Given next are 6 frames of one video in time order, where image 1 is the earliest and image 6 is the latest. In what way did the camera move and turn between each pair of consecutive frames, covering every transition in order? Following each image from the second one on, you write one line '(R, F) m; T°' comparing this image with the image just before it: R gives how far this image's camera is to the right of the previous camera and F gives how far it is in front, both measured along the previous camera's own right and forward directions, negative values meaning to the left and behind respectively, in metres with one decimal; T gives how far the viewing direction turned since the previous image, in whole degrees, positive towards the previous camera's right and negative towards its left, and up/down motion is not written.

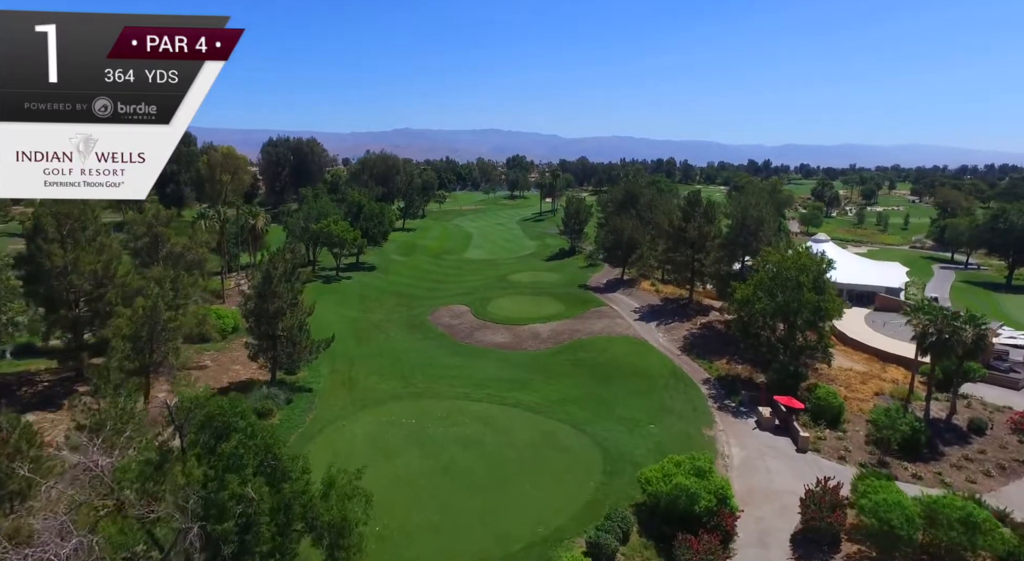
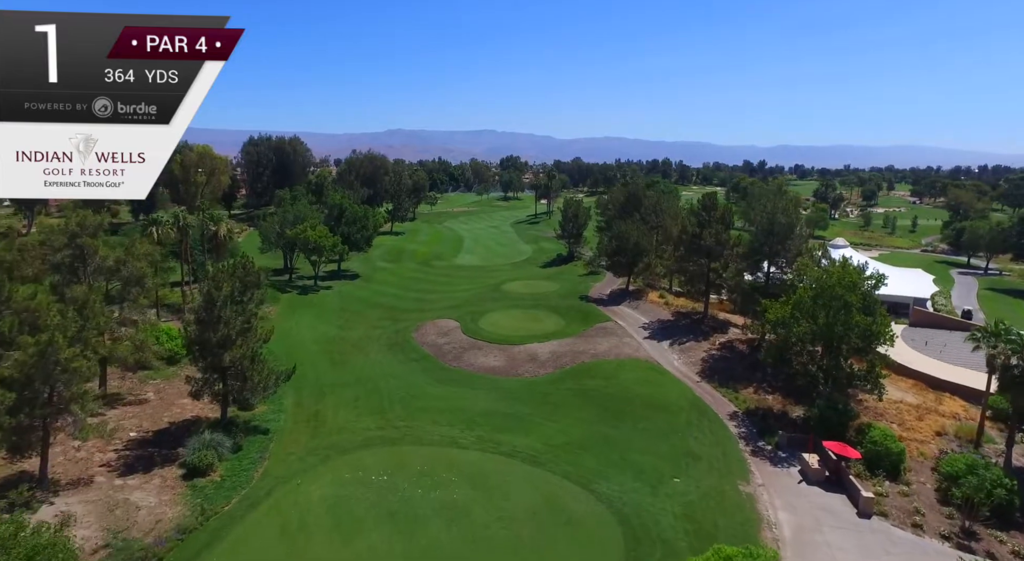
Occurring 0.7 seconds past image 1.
(0.0, +6.5) m; +1°
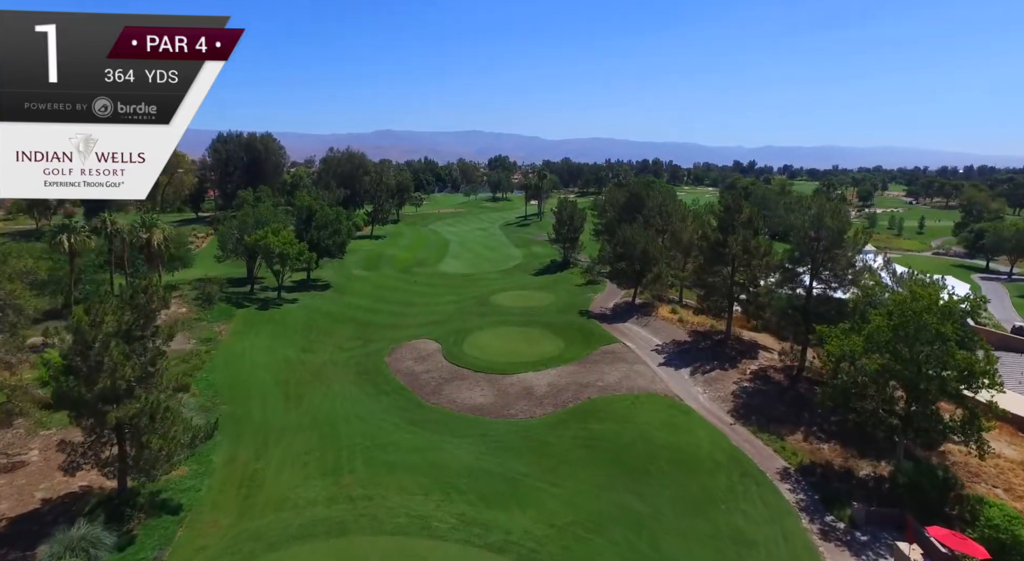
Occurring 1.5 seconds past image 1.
(-0.1, +8.4) m; +1°
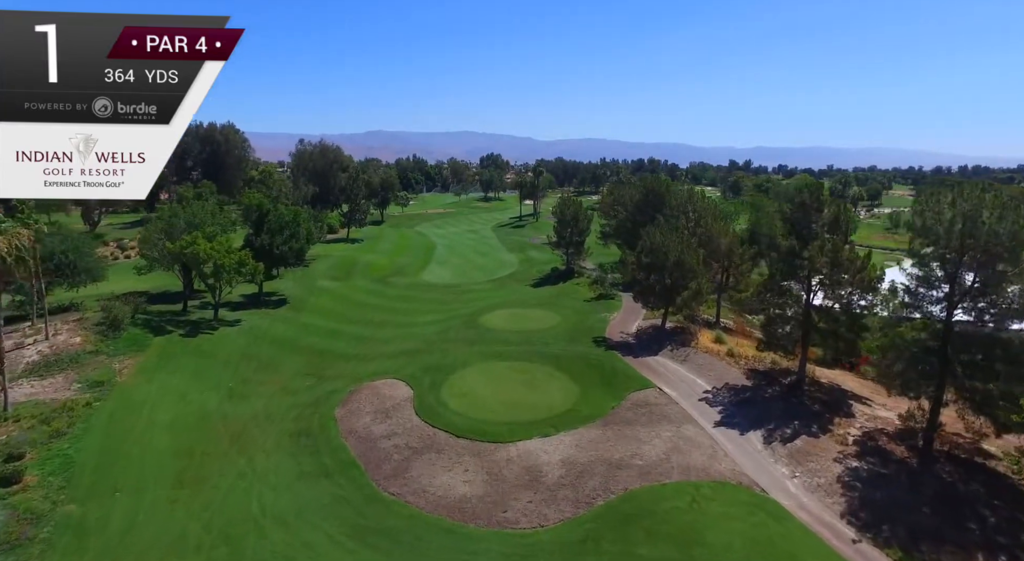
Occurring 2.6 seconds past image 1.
(-0.2, +12.9) m; +1°
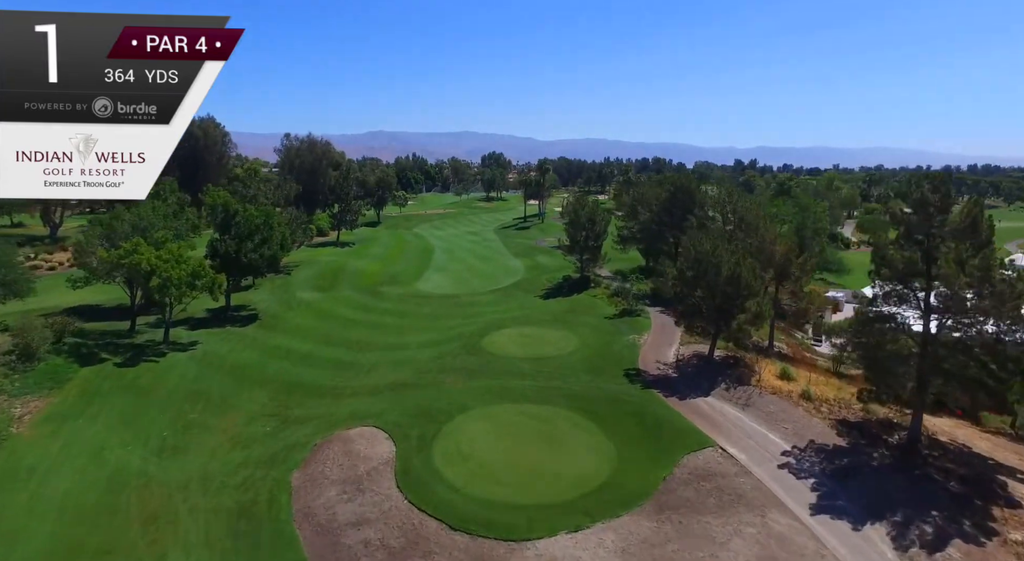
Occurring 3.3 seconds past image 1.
(-0.6, +9.0) m; 0°
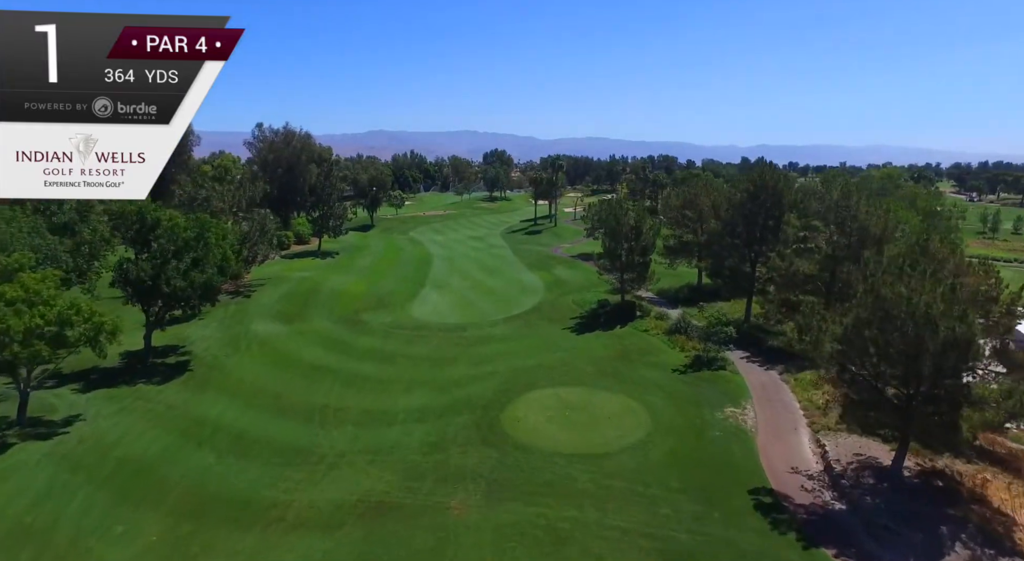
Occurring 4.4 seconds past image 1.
(-1.7, +15.3) m; 0°
